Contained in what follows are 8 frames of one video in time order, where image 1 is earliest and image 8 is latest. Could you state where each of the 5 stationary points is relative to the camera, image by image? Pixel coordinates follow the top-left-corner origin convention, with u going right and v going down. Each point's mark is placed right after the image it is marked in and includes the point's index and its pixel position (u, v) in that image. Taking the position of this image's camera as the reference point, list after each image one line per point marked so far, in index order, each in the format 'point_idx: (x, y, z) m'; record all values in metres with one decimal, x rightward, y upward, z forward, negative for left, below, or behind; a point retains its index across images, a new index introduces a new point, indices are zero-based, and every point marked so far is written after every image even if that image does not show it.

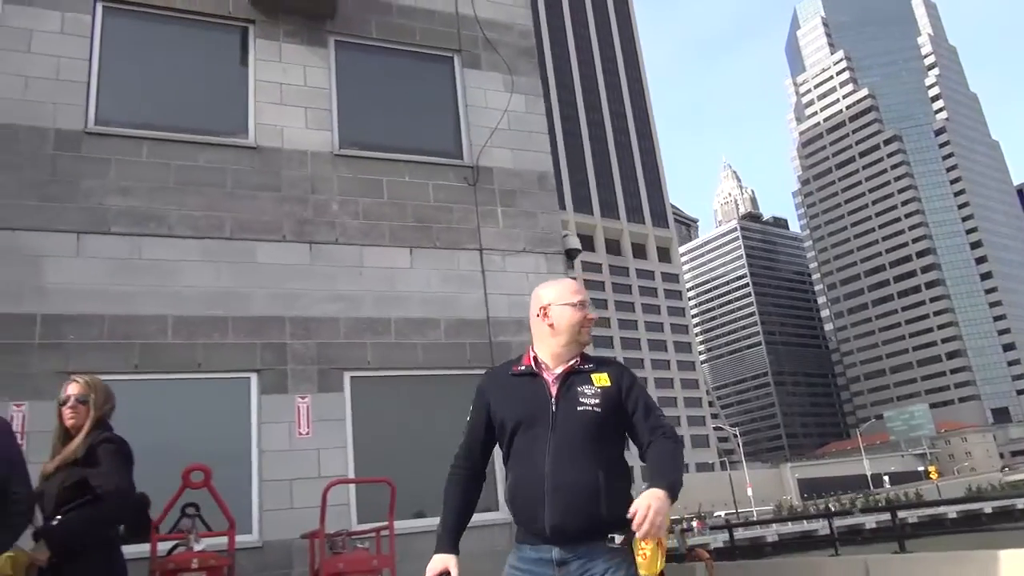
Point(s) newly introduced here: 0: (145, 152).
0: (-3.0, +1.1, +6.4) m
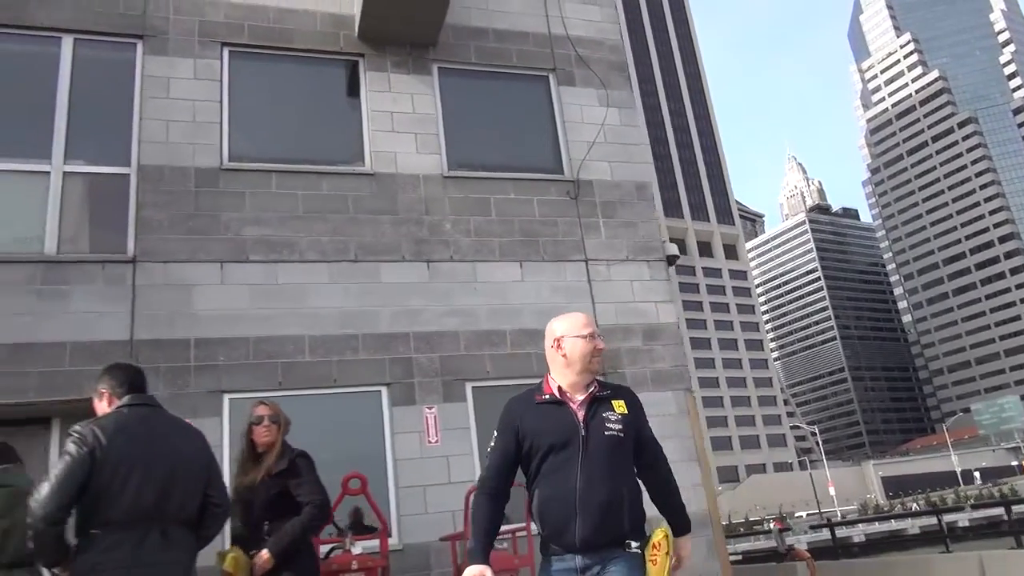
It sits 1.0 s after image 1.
0: (-2.1, +0.9, +6.9) m
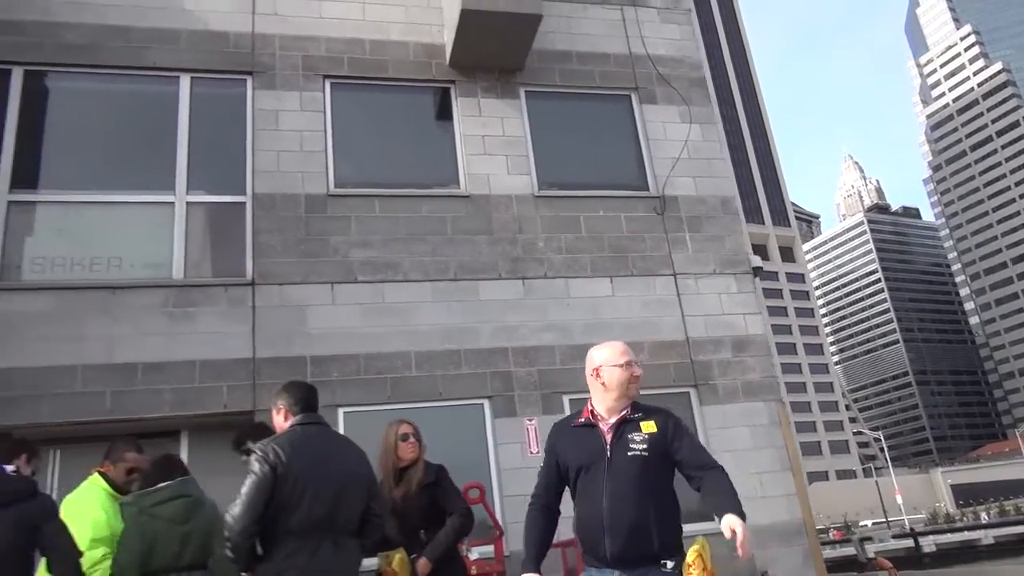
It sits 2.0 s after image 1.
0: (-1.2, +0.7, +7.3) m
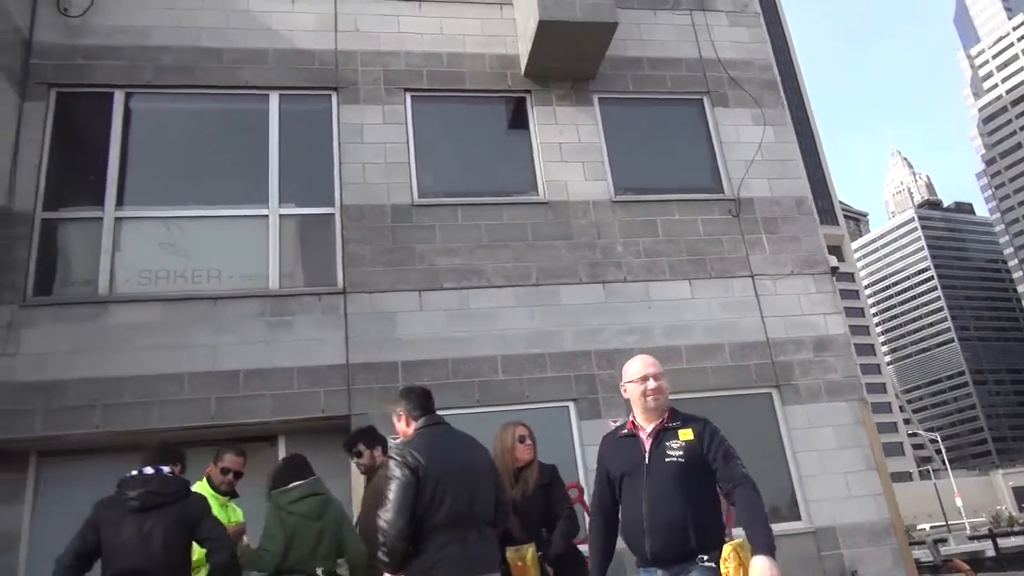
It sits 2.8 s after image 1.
0: (-0.5, +0.7, +7.5) m
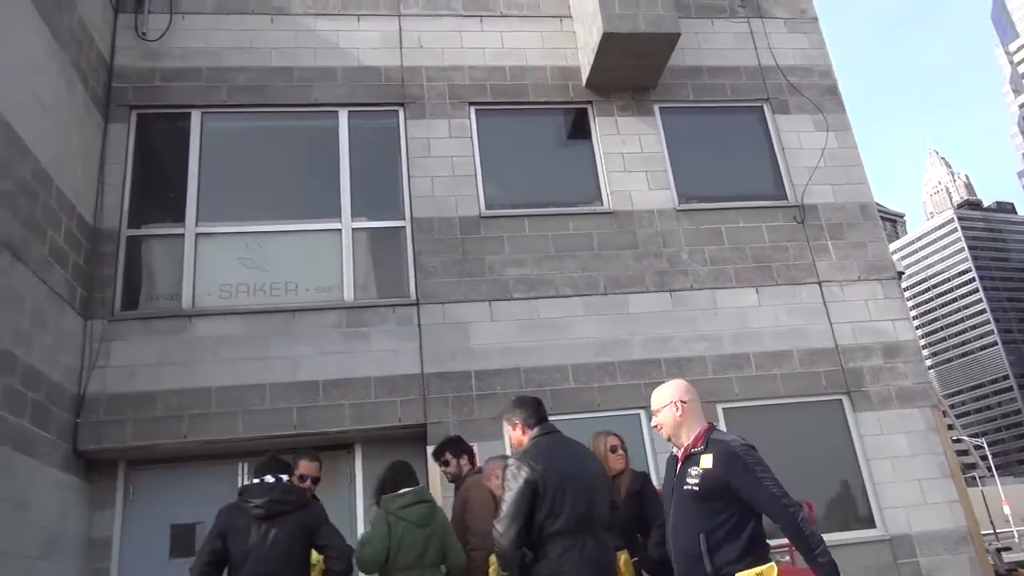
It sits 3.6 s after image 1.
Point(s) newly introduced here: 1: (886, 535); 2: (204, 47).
0: (+0.1, +0.6, +7.6) m
1: (+3.3, -2.2, +6.8) m
2: (-3.1, +2.4, +7.9) m
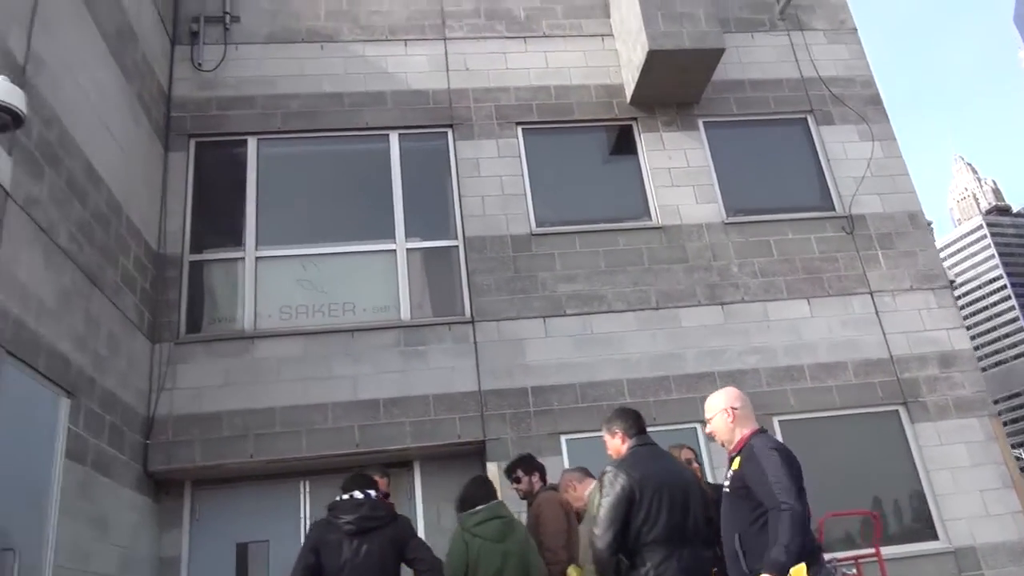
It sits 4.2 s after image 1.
0: (+0.6, +0.4, +7.7) m
1: (+3.8, -2.2, +6.8) m
2: (-2.6, +2.2, +8.1) m
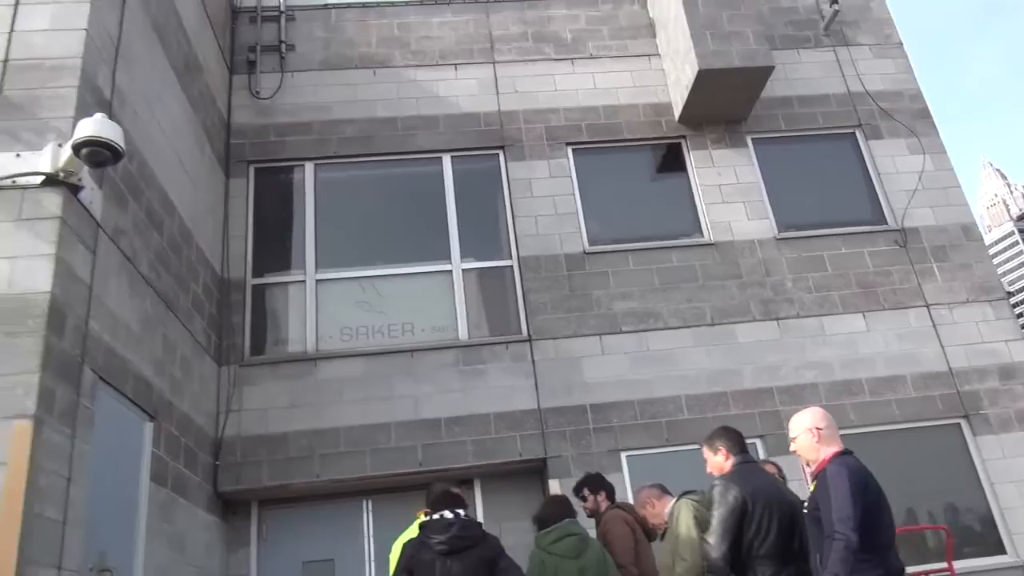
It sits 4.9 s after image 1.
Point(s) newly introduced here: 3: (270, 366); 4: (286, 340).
0: (+1.2, +0.3, +7.7) m
1: (+4.3, -2.3, +6.7) m
2: (-2.1, +2.0, +8.3) m
3: (-2.2, -0.7, +7.1) m
4: (-2.1, -0.5, +7.3) m
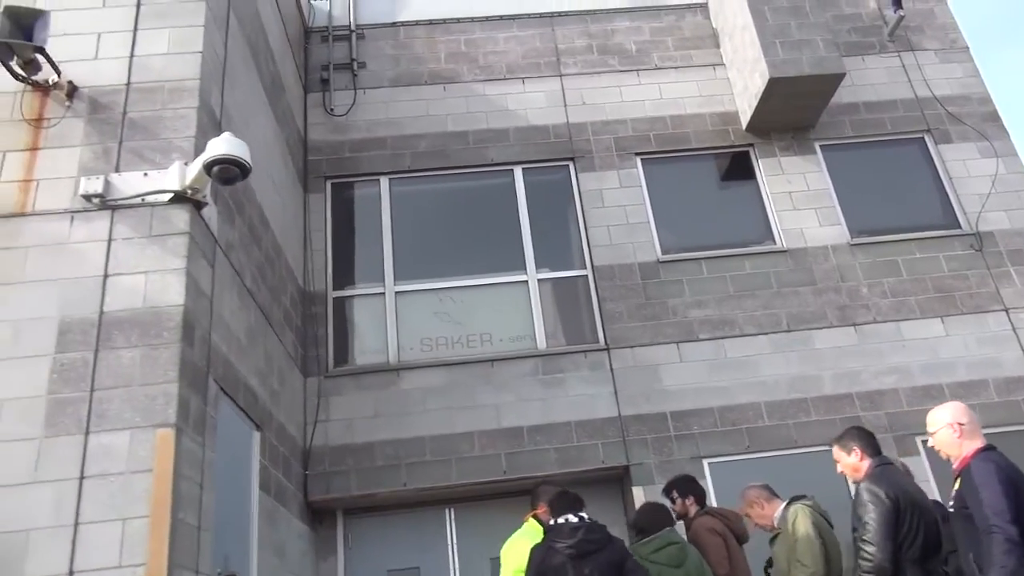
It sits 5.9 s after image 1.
0: (+1.9, +0.2, +7.8) m
1: (+5.1, -2.3, +6.6) m
2: (-1.4, +1.8, +8.5) m
3: (-1.5, -0.8, +7.3) m
4: (-1.4, -0.6, +7.5) m
